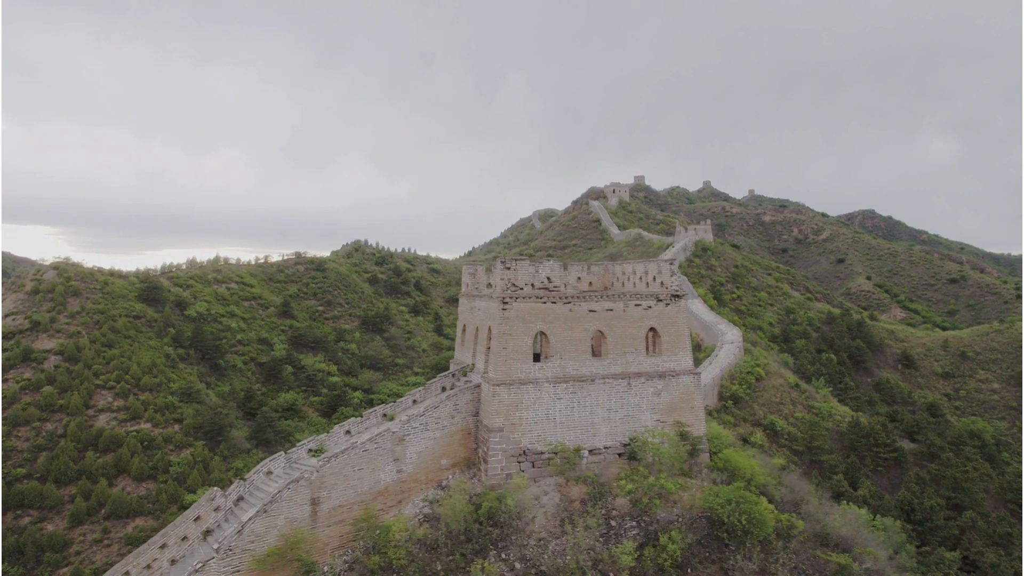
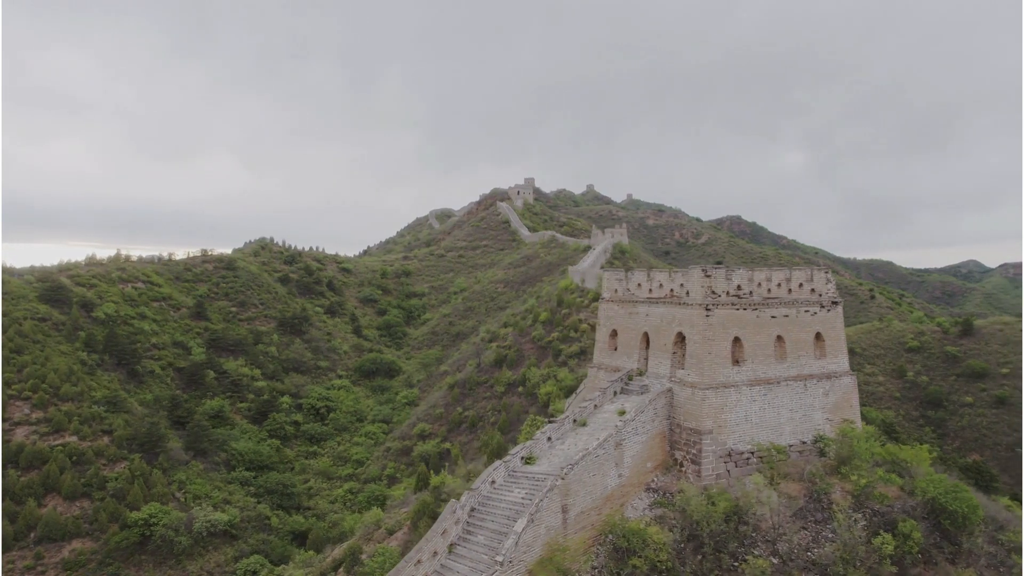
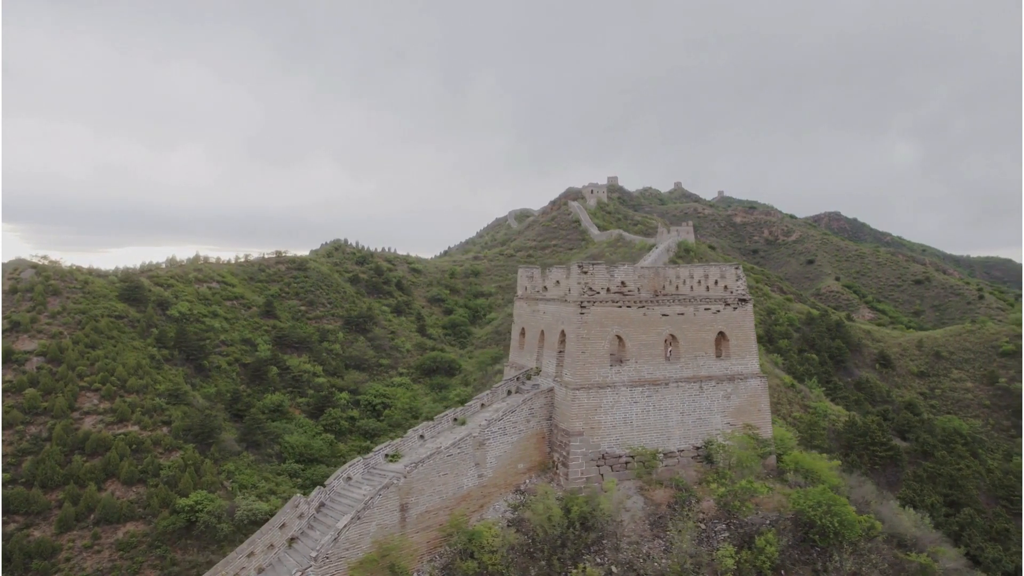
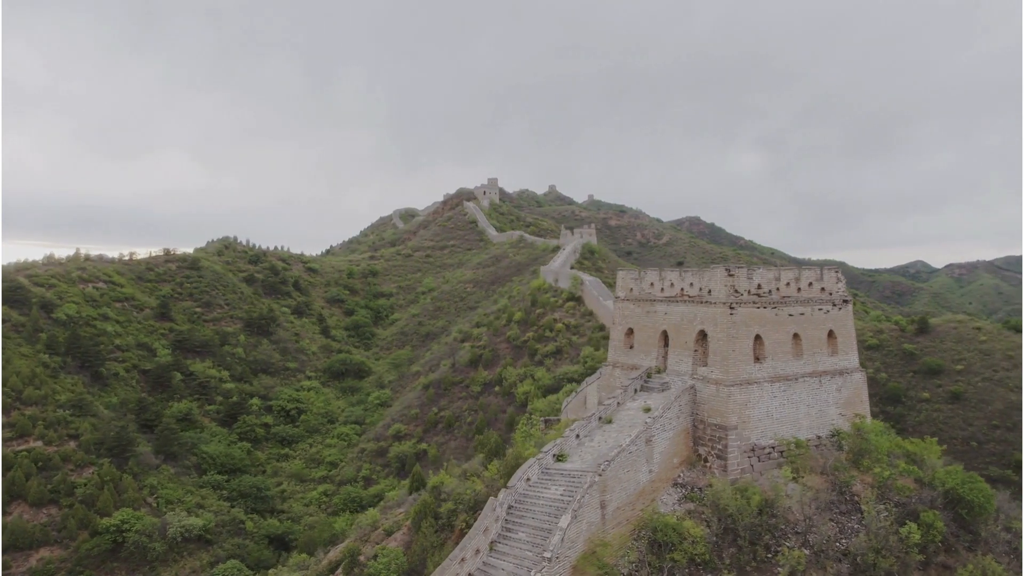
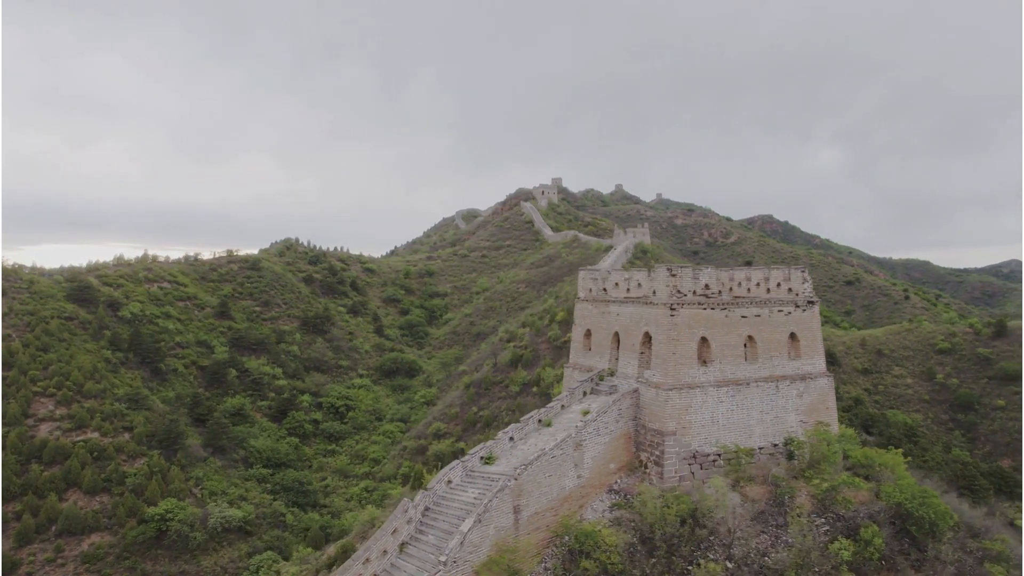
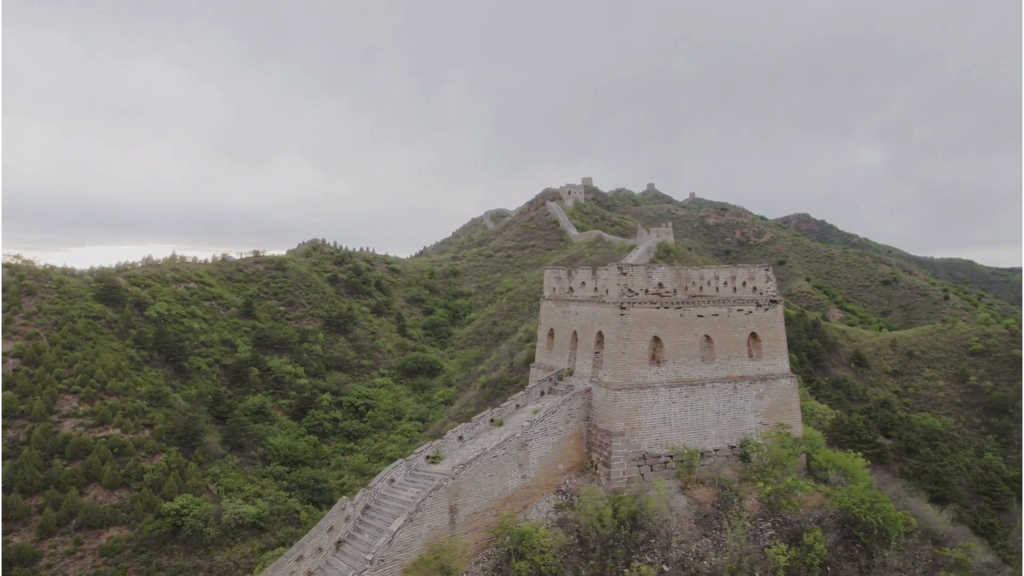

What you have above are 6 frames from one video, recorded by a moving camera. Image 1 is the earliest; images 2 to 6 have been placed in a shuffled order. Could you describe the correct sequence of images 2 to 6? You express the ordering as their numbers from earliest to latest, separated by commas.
3, 6, 5, 2, 4
